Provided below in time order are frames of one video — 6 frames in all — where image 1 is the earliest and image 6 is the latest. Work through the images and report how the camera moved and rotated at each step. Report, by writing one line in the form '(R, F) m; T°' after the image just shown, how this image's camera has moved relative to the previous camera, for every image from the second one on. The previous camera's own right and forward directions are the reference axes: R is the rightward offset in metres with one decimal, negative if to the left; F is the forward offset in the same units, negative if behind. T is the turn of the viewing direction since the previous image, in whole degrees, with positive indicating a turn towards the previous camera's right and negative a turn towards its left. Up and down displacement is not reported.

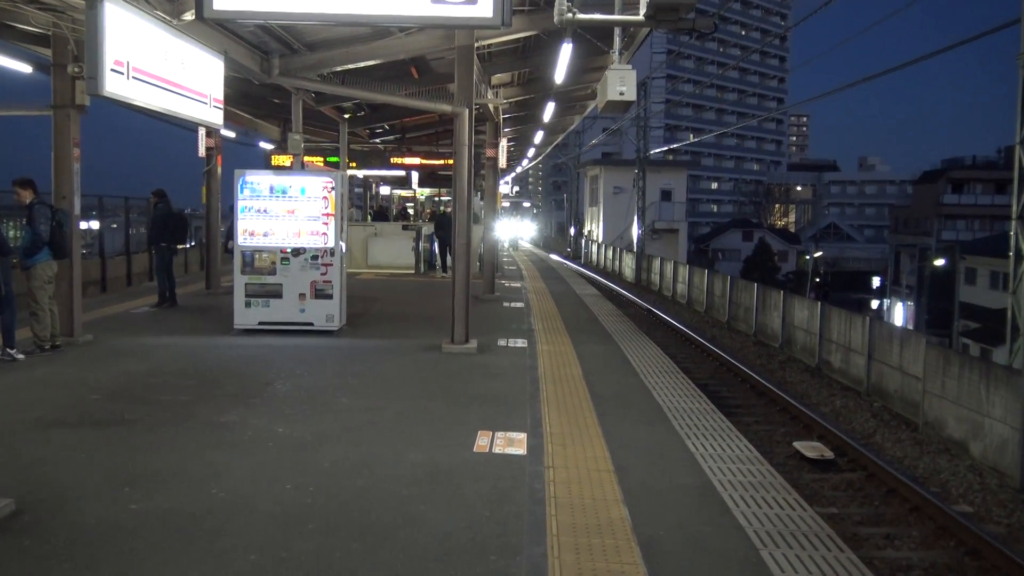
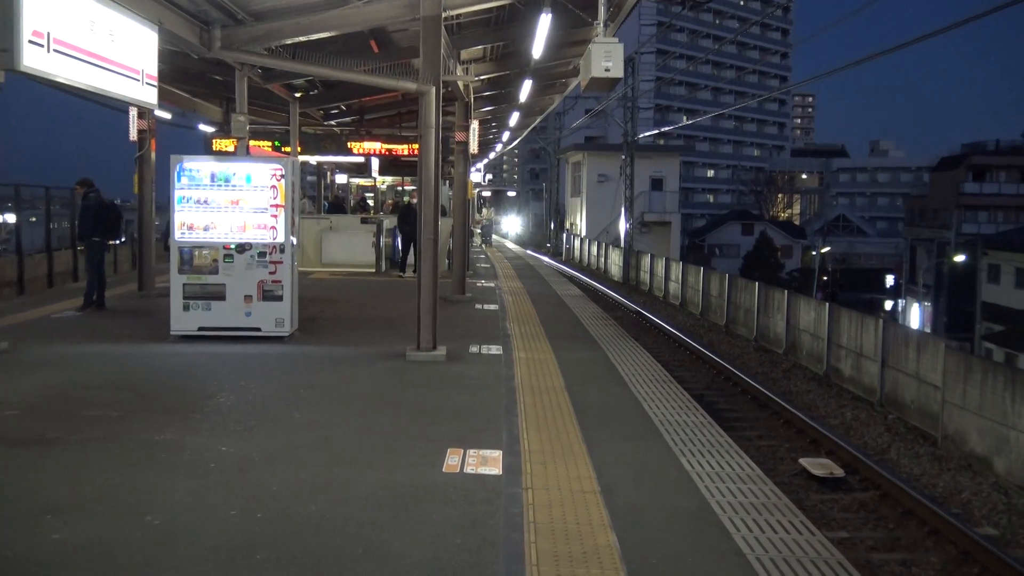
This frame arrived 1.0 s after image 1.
(0.0, +1.1) m; +1°
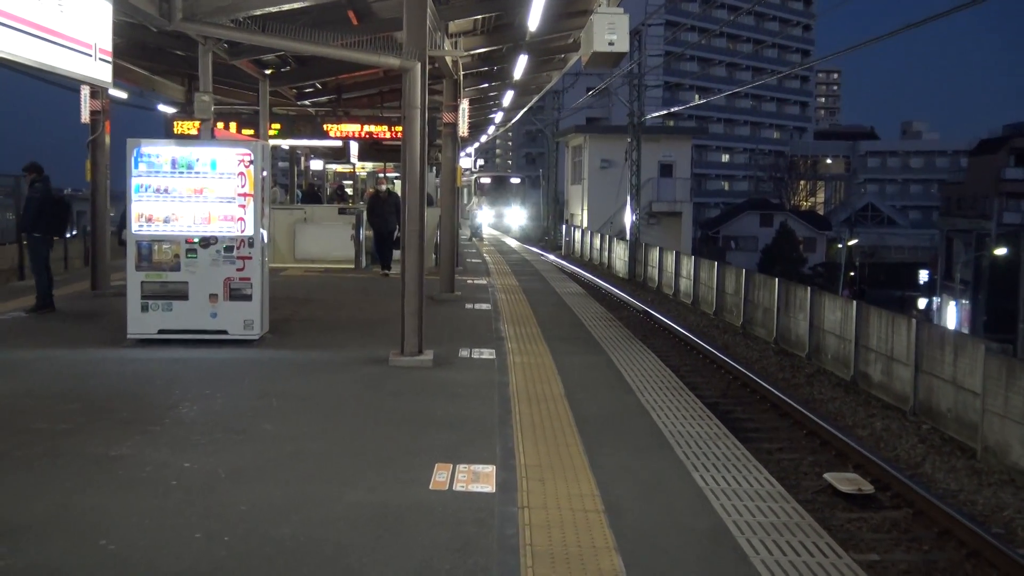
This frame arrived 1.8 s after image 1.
(0.0, +0.8) m; 0°
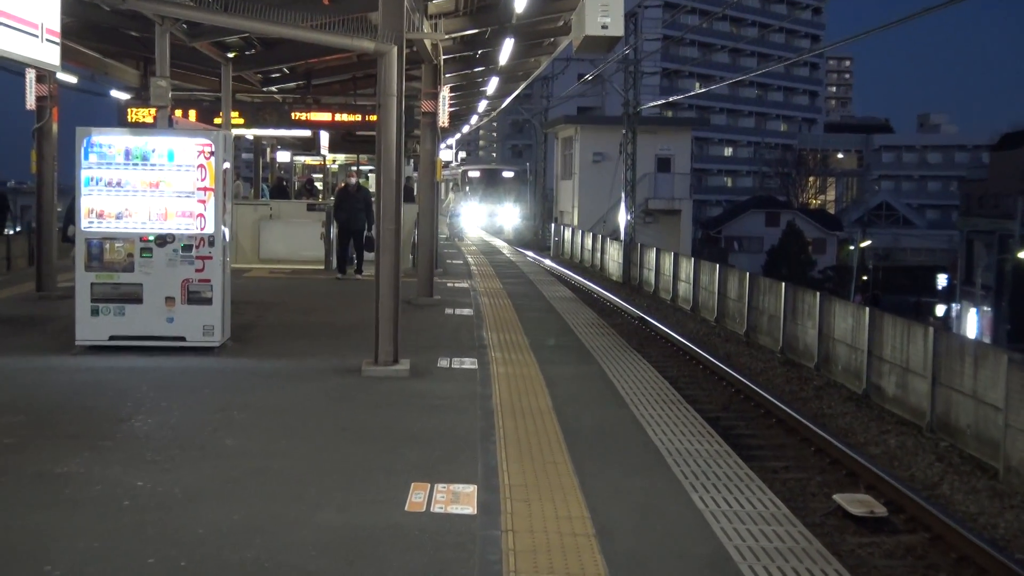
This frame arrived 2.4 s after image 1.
(+0.1, +0.6) m; 0°
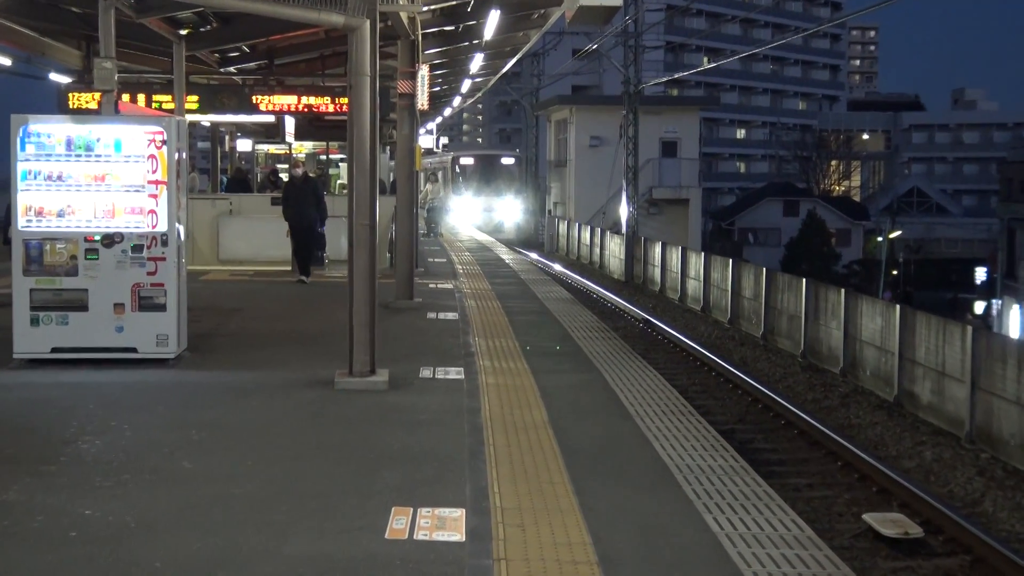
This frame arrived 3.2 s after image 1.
(+0.1, +0.8) m; 0°
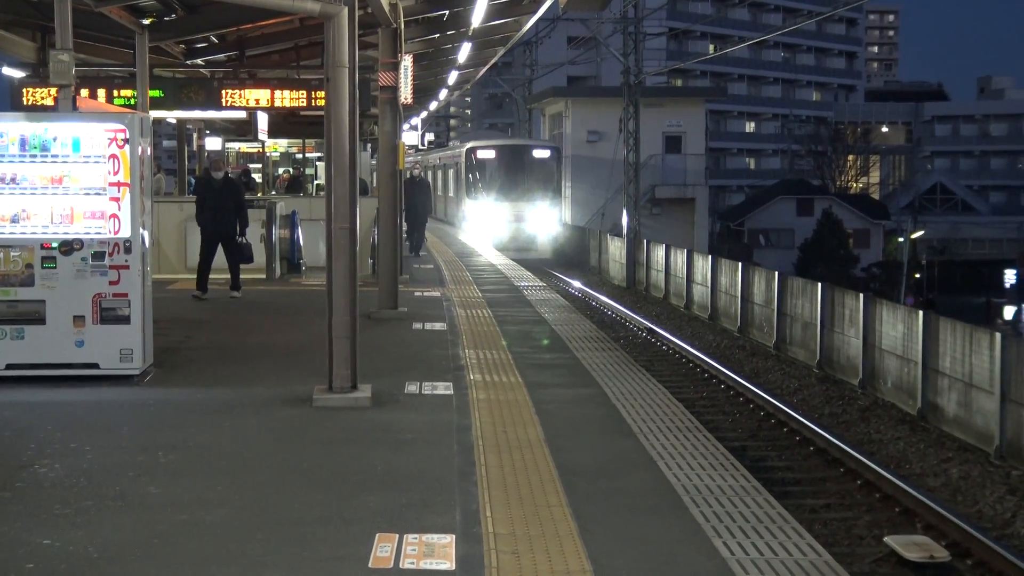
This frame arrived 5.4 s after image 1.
(+0.1, +0.5) m; 0°
